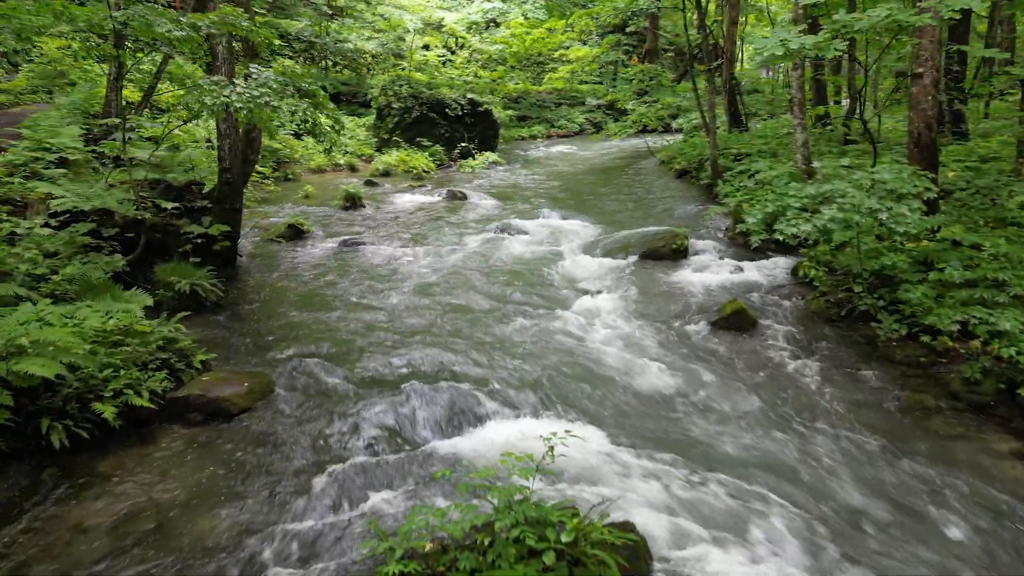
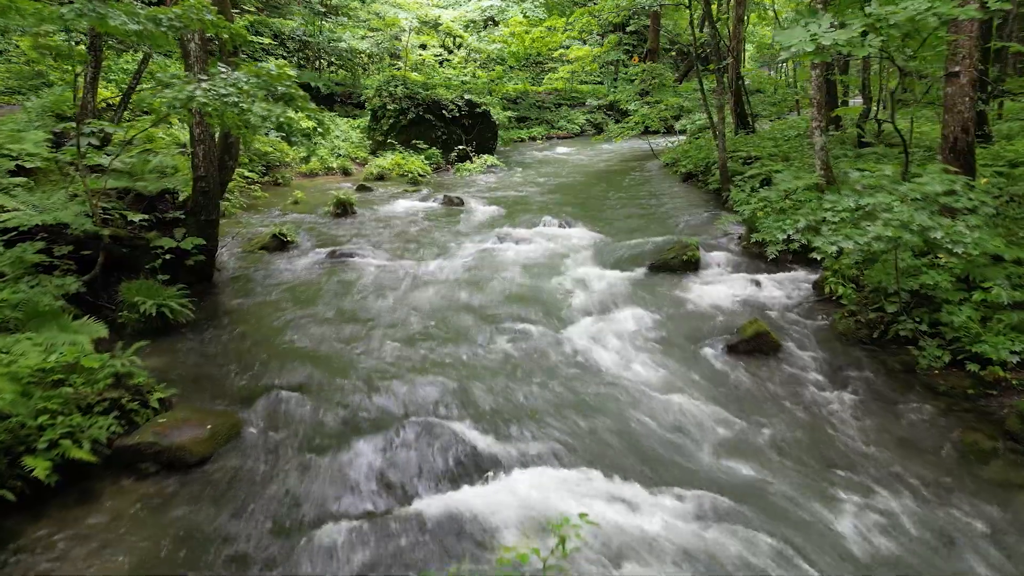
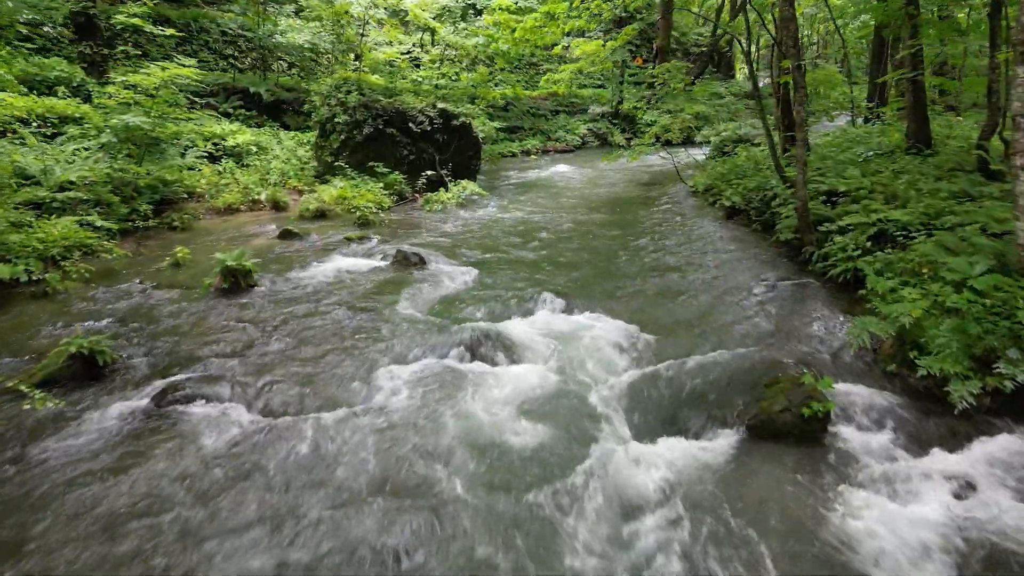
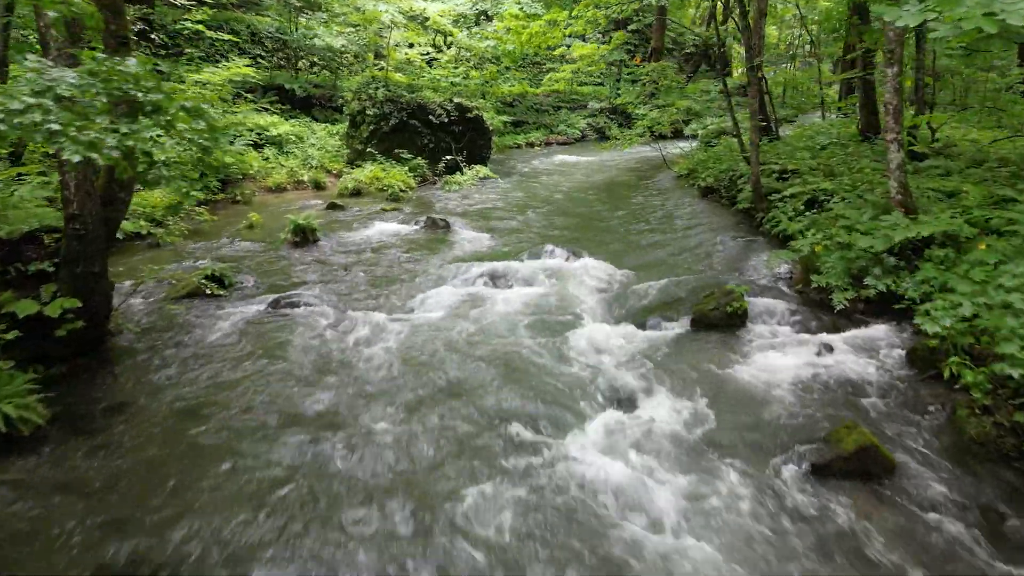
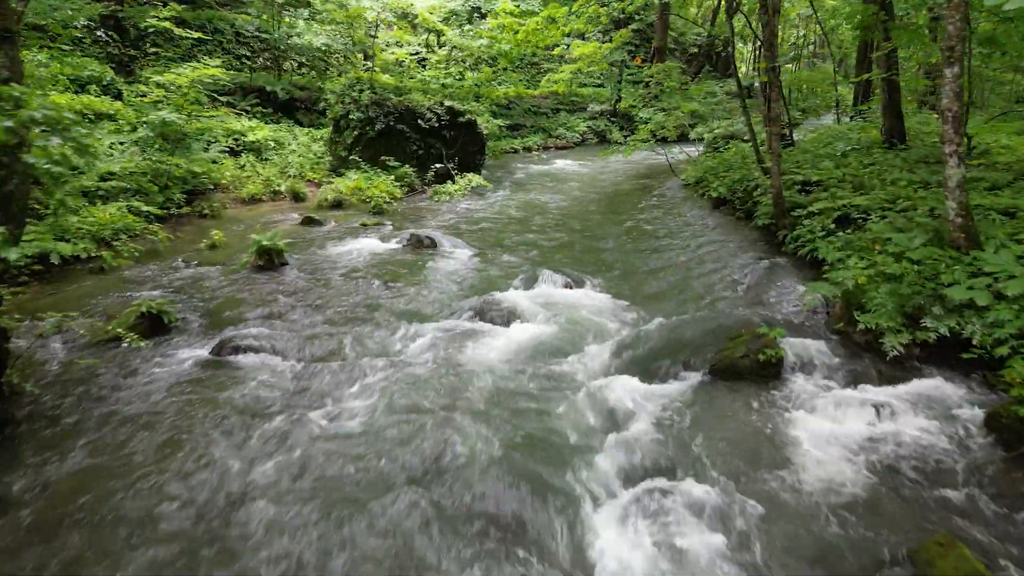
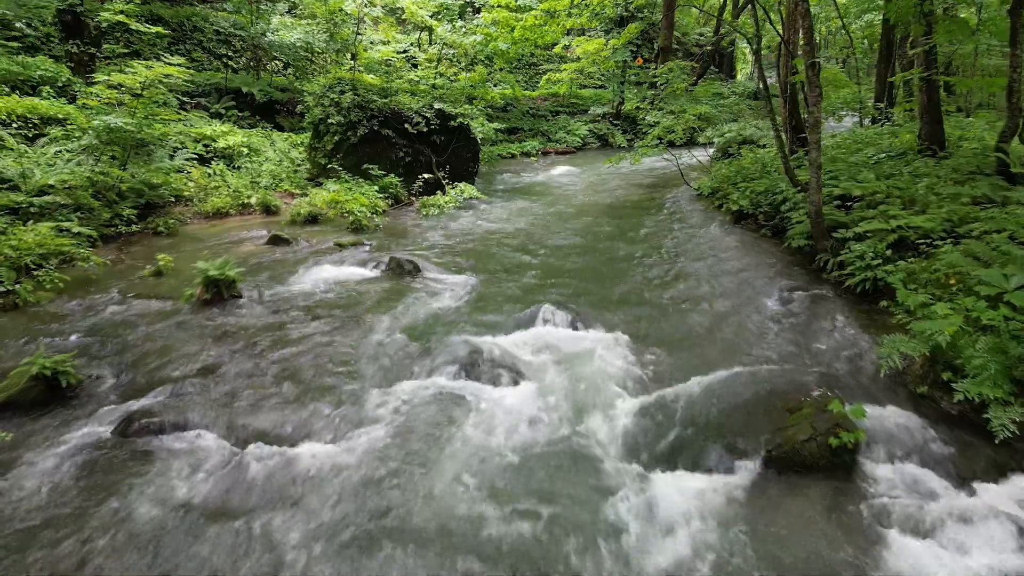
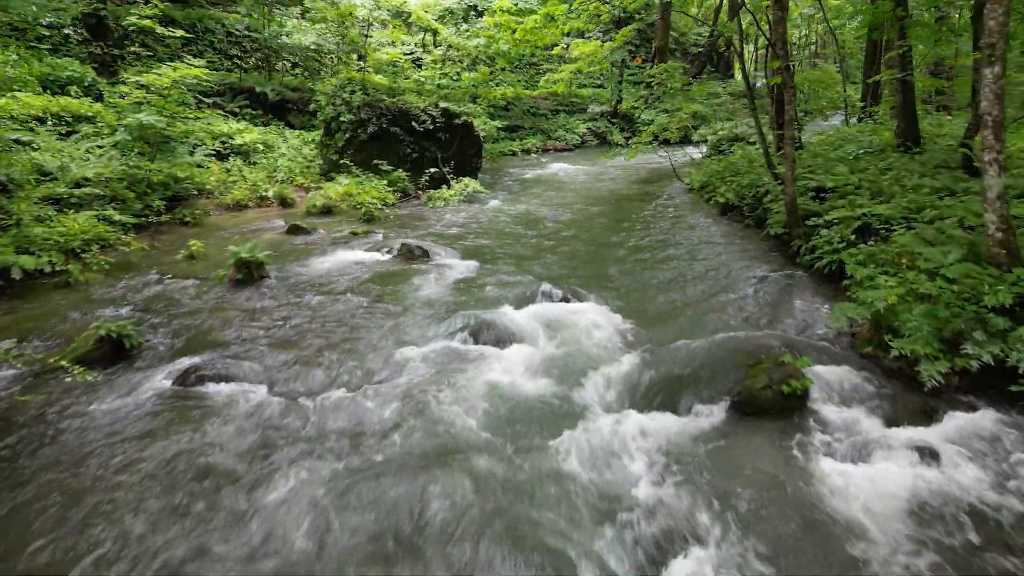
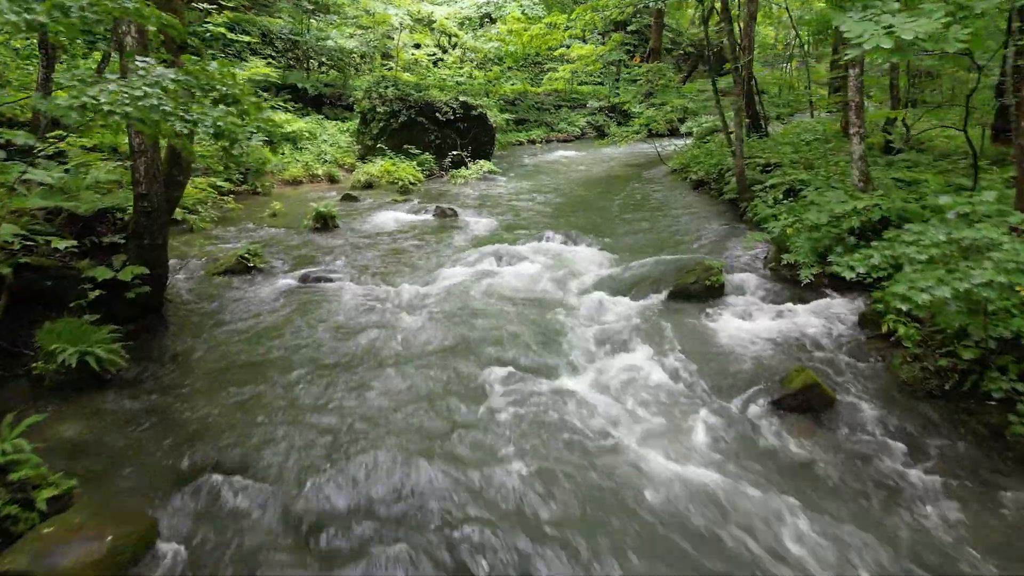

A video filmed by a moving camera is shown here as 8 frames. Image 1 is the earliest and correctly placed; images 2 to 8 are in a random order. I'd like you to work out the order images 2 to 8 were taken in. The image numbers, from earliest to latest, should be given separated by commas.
2, 8, 4, 5, 7, 3, 6
